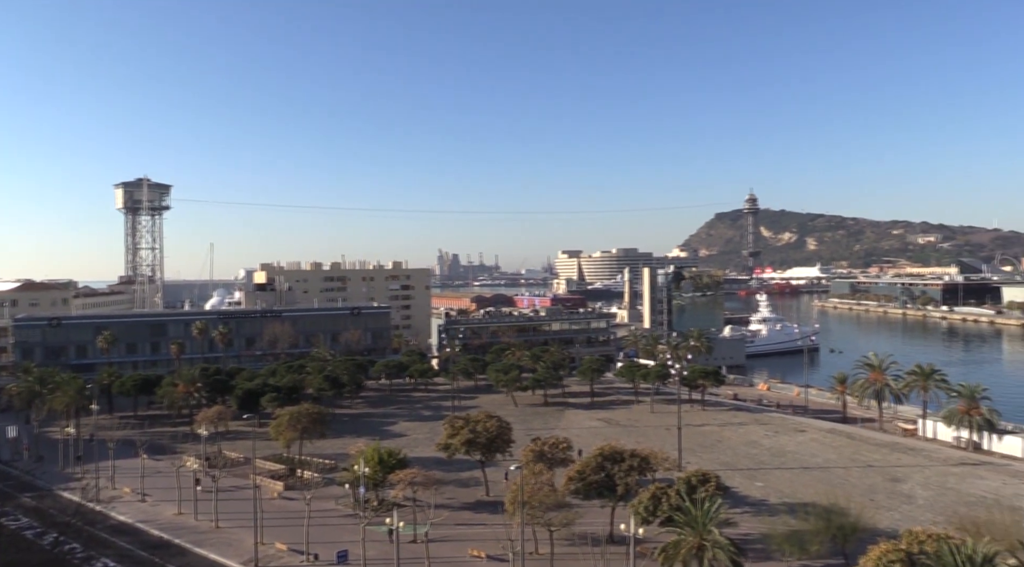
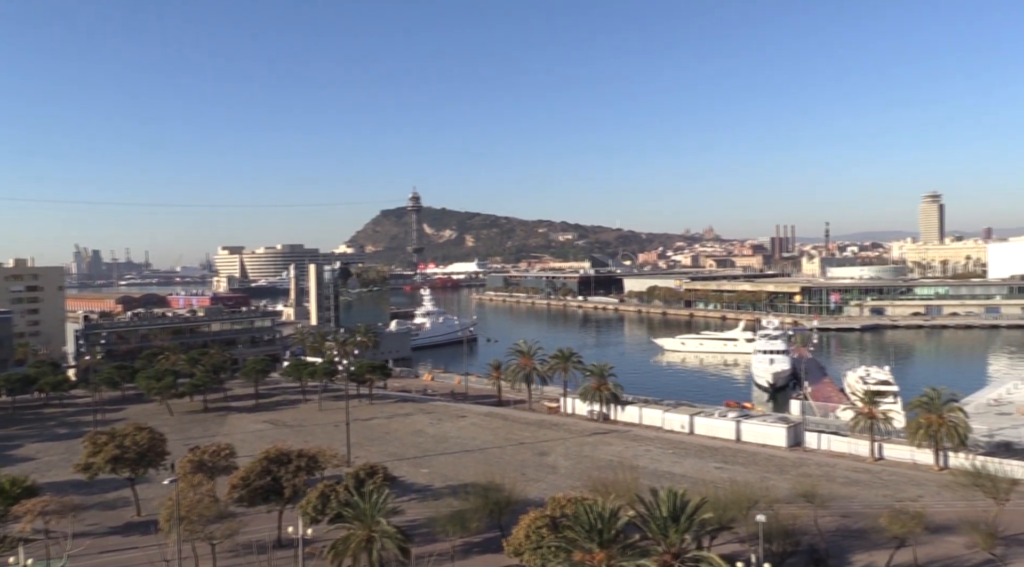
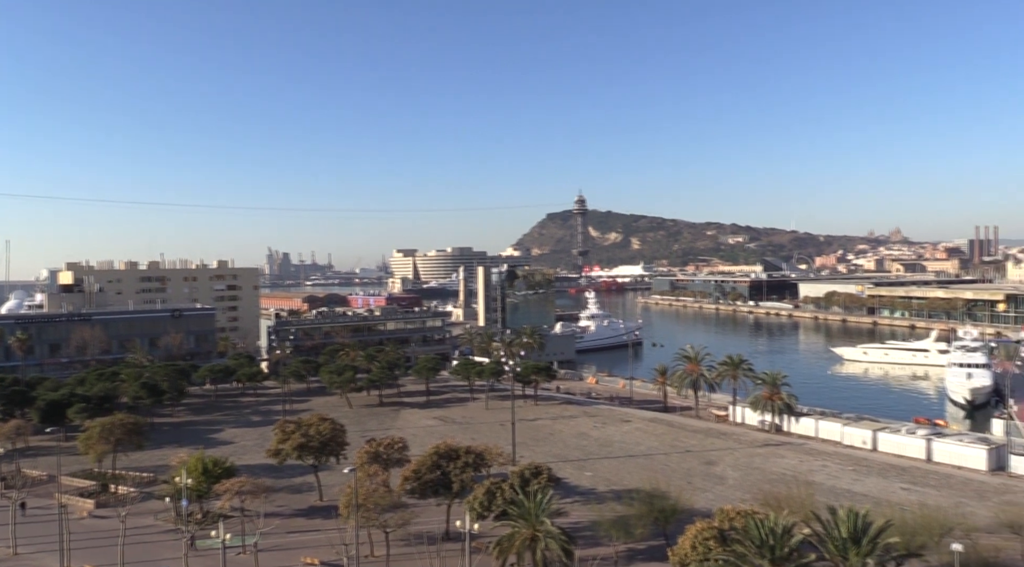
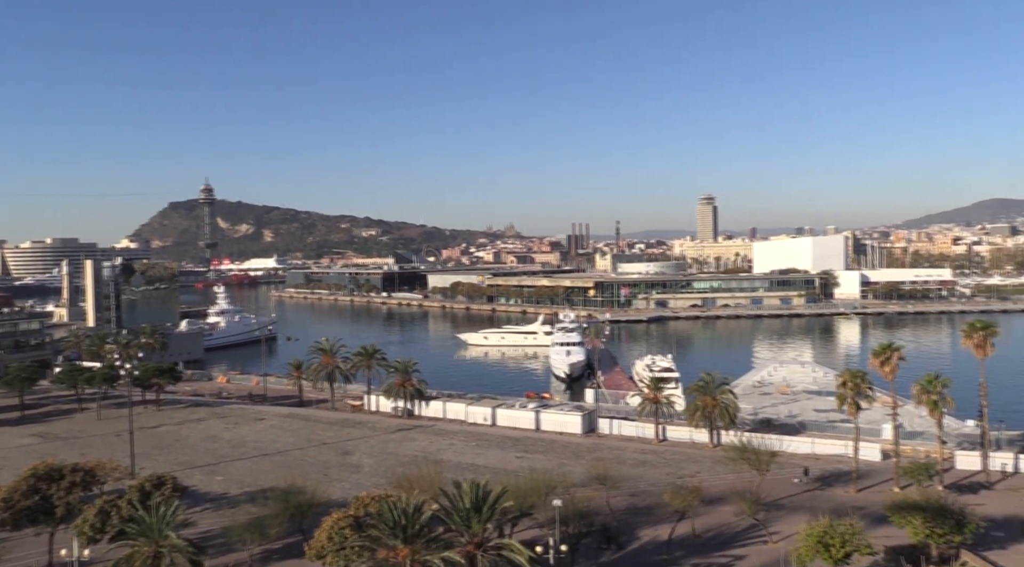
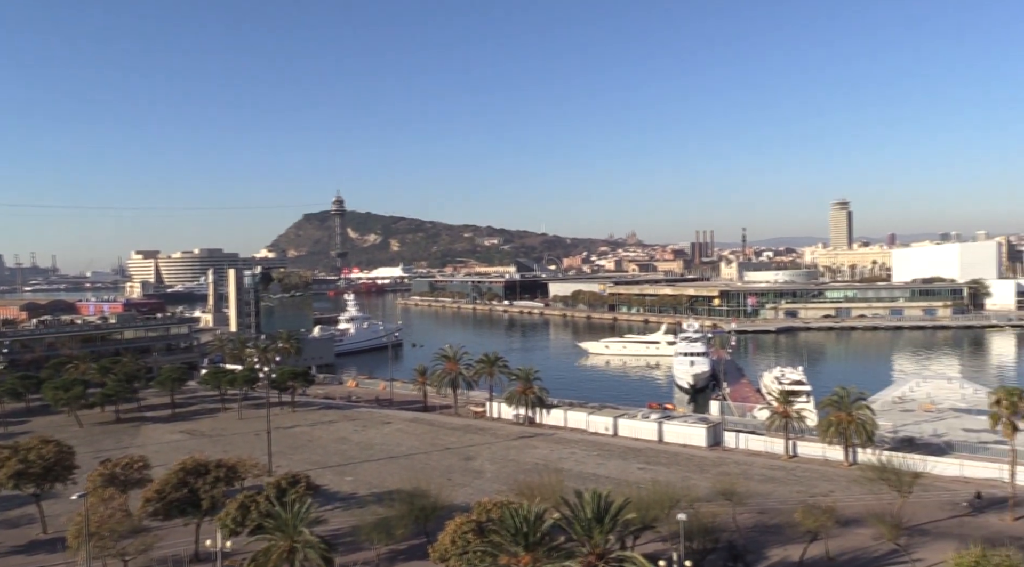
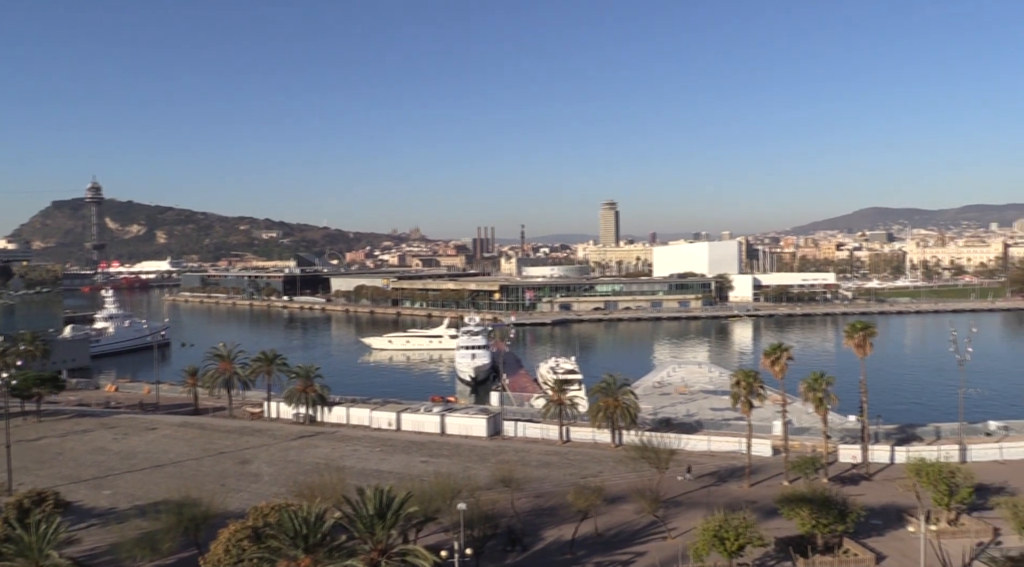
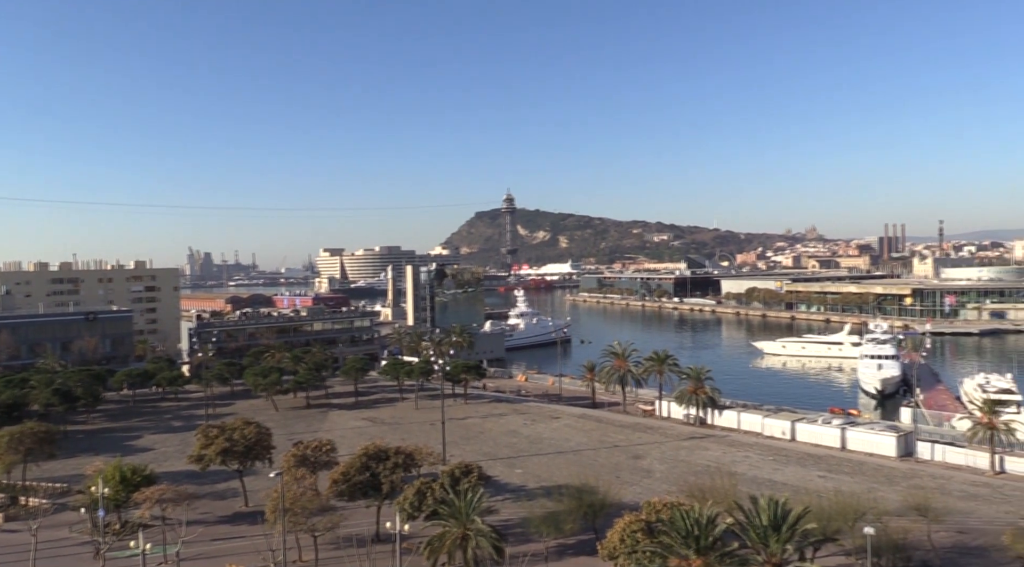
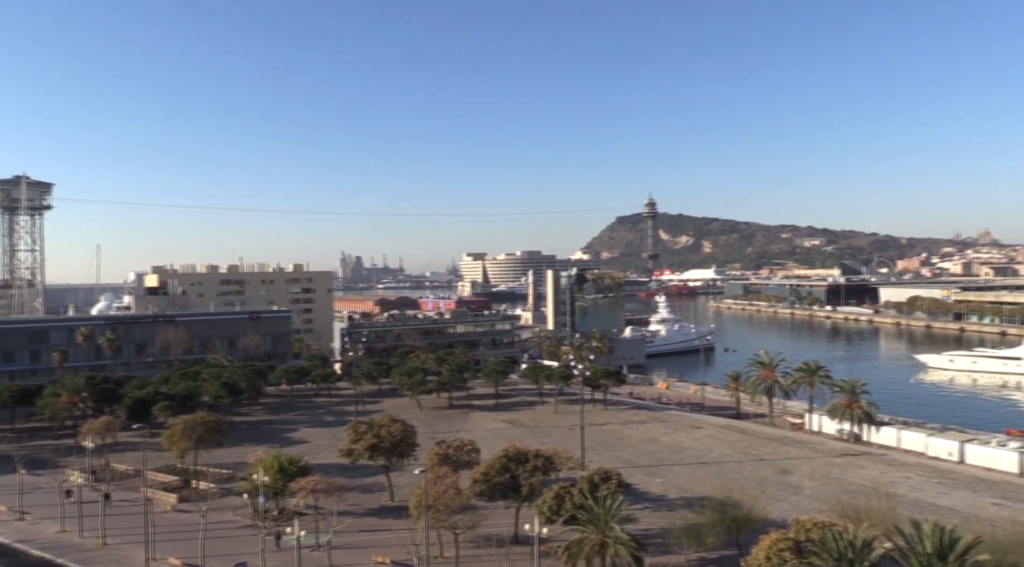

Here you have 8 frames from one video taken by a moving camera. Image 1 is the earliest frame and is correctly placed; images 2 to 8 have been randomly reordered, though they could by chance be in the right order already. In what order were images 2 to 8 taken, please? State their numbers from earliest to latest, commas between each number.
8, 3, 7, 2, 5, 4, 6
